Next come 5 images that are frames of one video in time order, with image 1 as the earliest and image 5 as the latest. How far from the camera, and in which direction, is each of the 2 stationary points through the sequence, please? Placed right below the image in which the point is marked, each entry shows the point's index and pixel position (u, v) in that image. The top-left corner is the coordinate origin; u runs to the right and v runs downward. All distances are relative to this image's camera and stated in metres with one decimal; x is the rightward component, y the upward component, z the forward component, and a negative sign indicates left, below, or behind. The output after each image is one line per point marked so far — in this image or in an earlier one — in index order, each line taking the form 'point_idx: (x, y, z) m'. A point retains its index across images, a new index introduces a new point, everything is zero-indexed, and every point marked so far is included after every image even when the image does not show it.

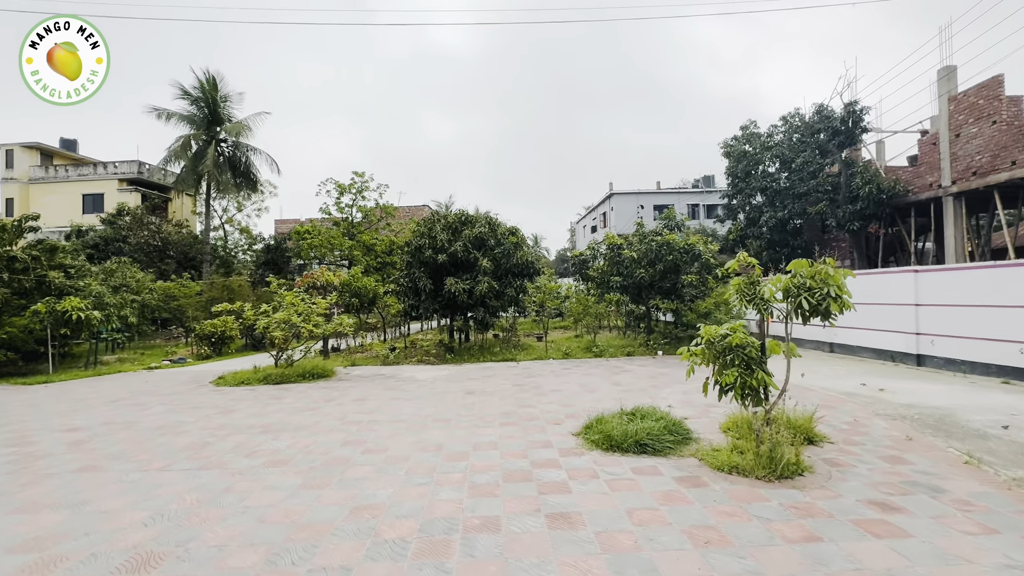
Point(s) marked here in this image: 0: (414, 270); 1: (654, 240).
0: (-2.0, +0.4, +9.6) m
1: (+2.9, +1.0, +9.7) m
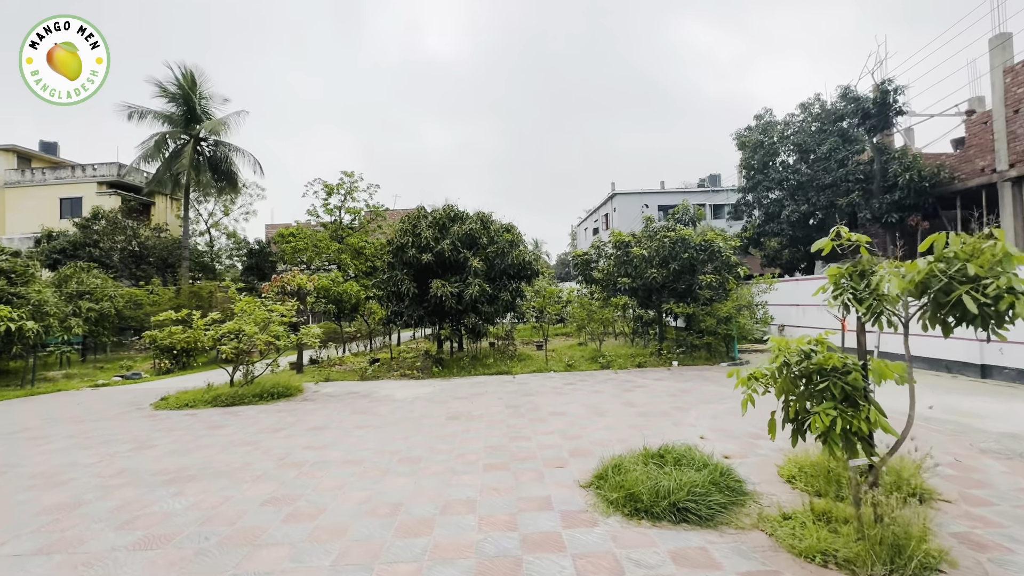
0: (-2.1, +0.3, +8.6) m
1: (+2.8, +1.0, +8.6) m
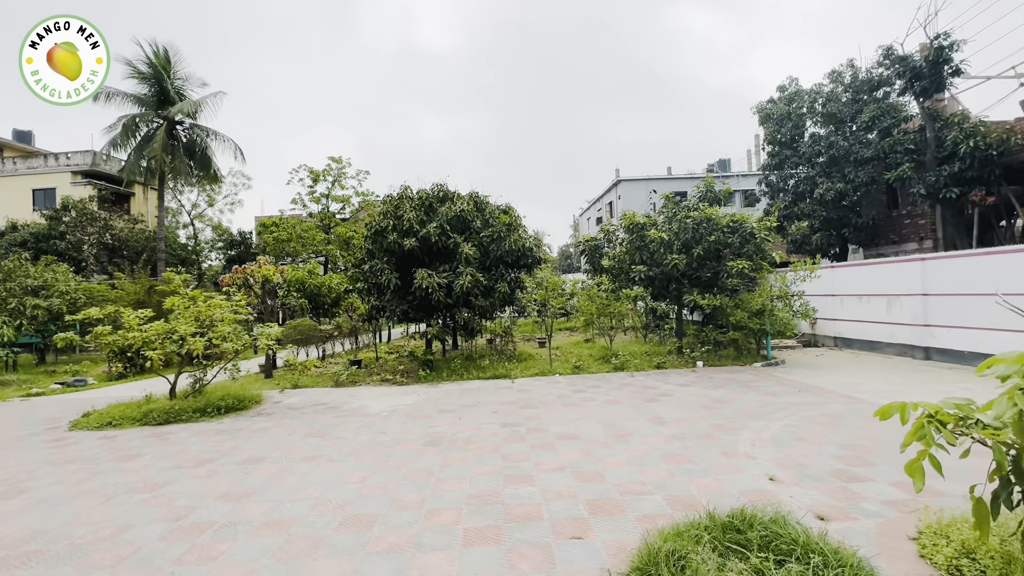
0: (-2.2, +0.5, +7.4) m
1: (+2.8, +1.1, +7.4) m
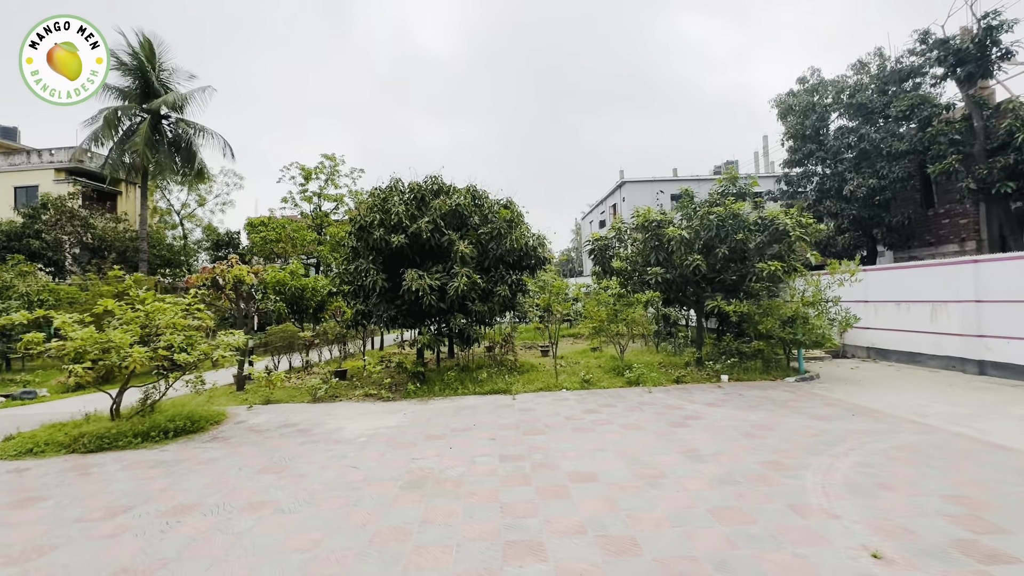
0: (-2.1, +0.4, +6.7) m
1: (+2.8, +1.1, +6.7) m
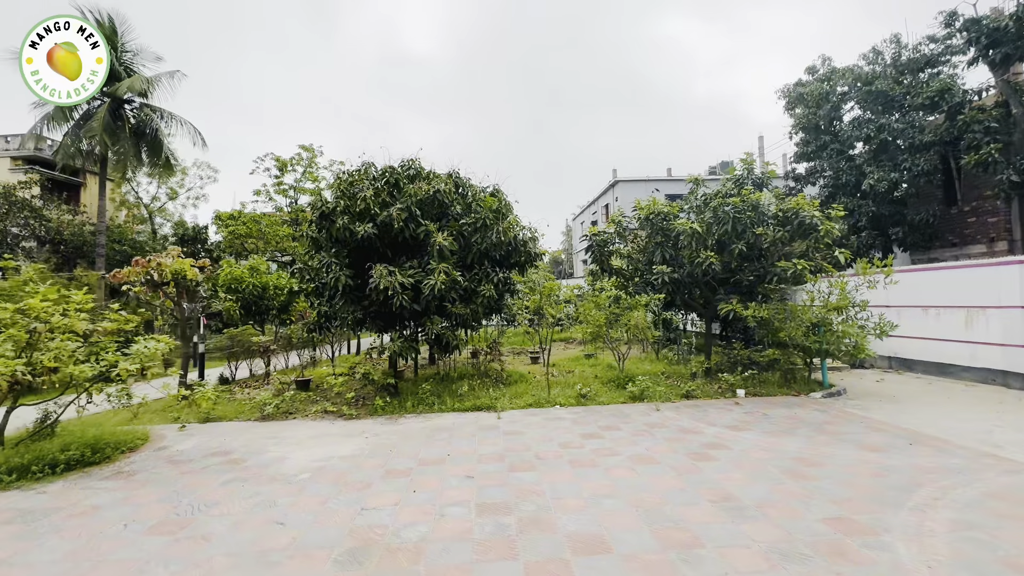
0: (-2.3, +0.4, +5.8) m
1: (+2.7, +1.1, +5.9) m
